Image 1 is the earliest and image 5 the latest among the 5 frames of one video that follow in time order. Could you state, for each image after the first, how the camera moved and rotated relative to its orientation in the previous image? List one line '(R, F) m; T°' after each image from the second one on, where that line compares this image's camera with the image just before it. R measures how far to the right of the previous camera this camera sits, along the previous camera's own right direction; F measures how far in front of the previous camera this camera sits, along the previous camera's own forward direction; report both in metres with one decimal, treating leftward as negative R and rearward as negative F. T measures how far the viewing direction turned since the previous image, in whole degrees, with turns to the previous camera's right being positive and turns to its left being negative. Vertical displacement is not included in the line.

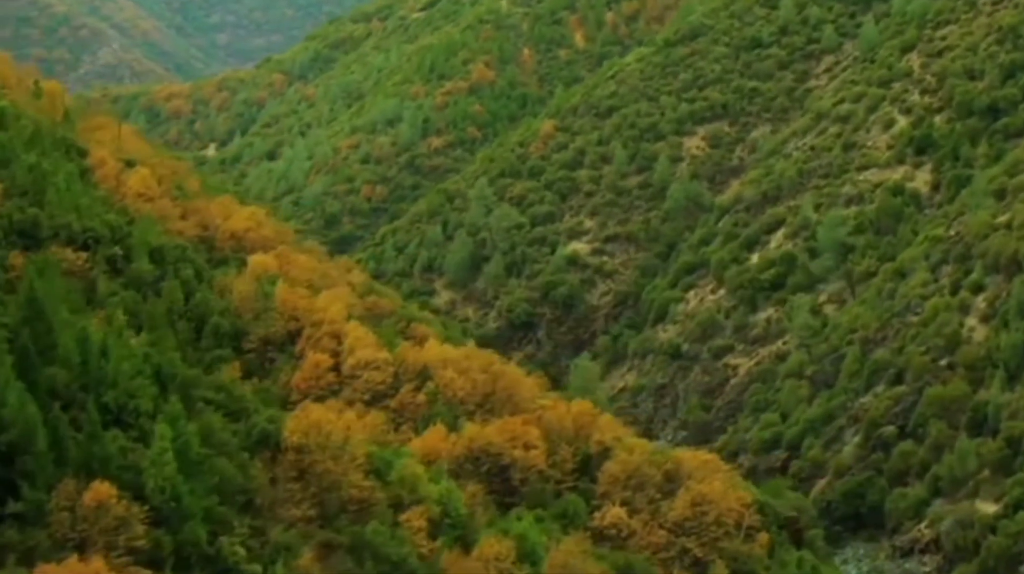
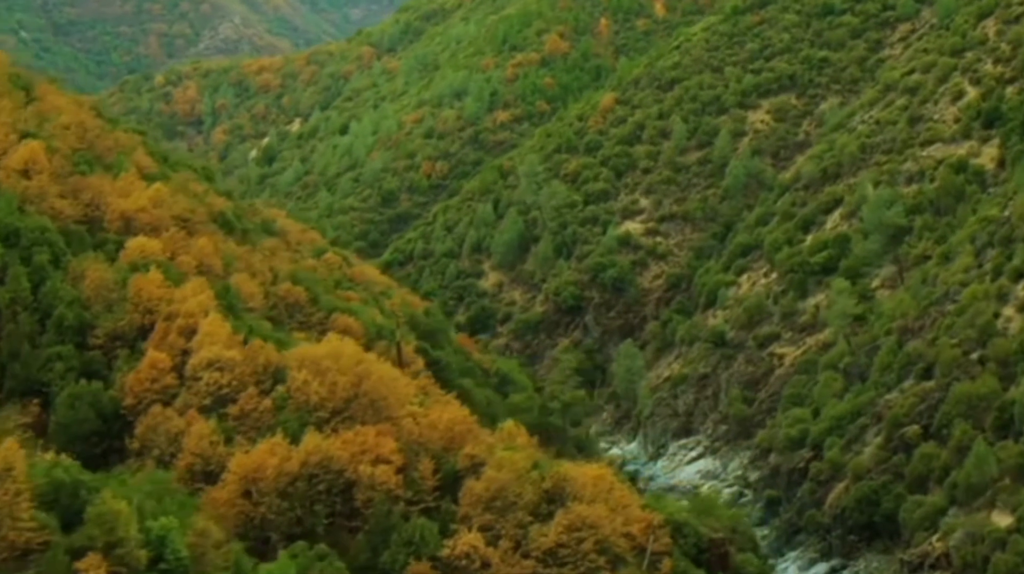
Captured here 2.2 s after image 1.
(+6.6, +6.2) m; -5°
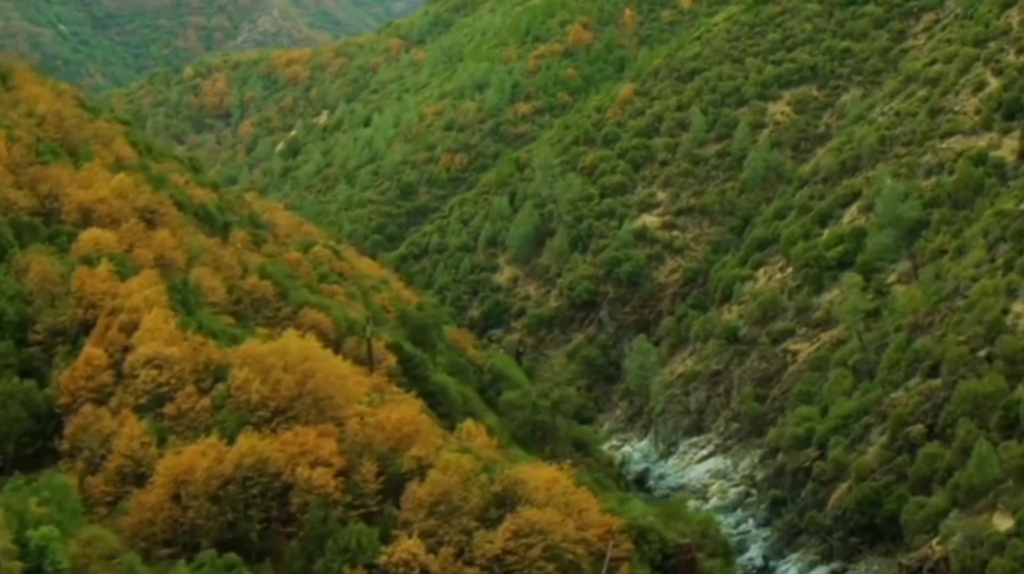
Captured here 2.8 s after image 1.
(+2.2, +1.8) m; -2°
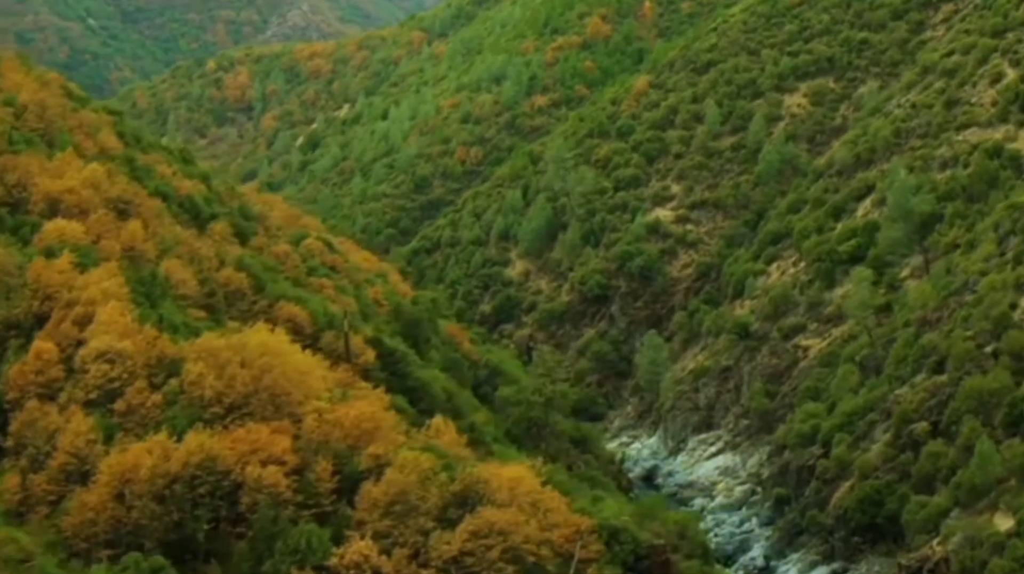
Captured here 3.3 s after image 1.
(+1.6, +1.3) m; -1°
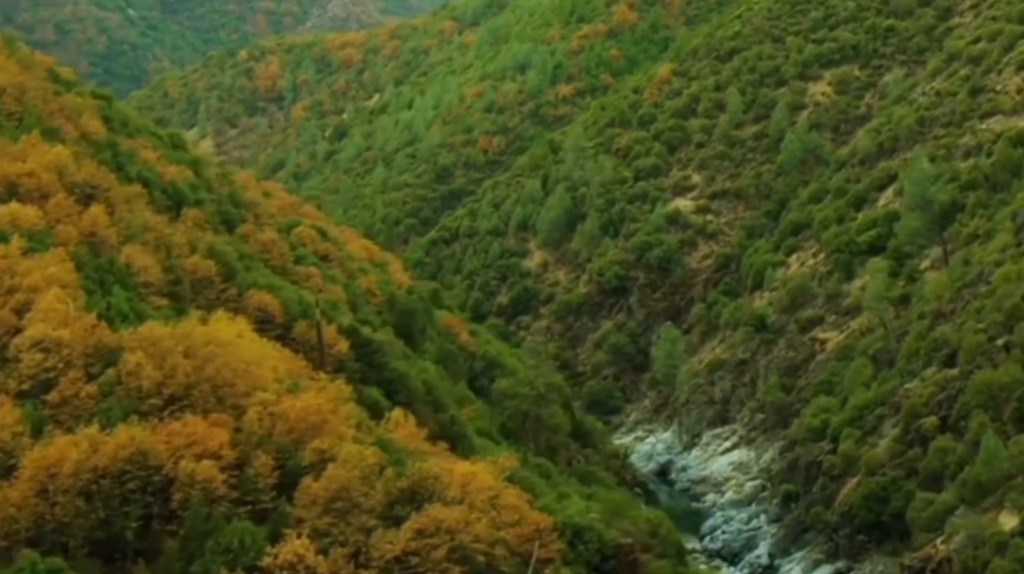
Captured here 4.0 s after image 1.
(+2.0, +1.8) m; -2°
